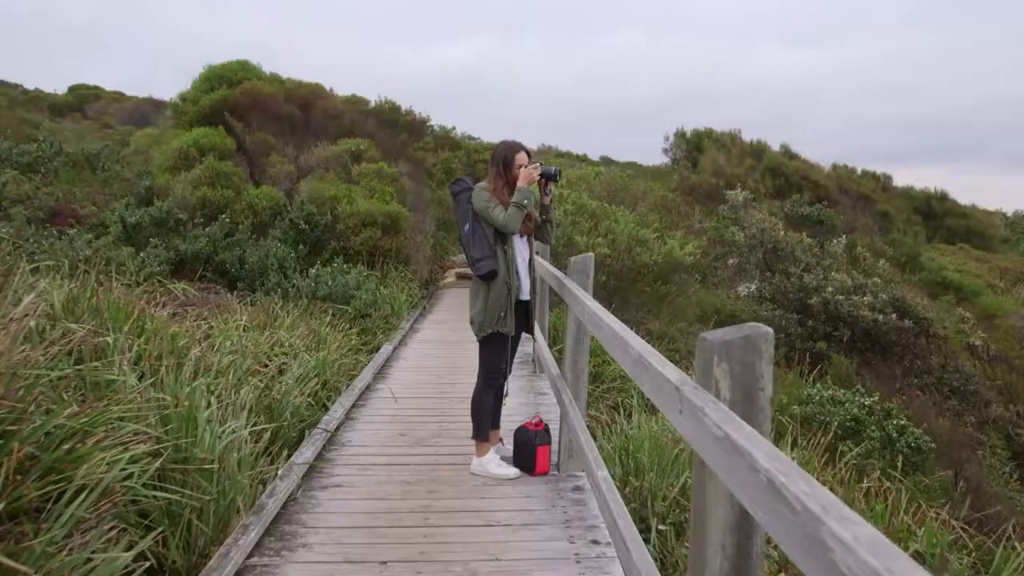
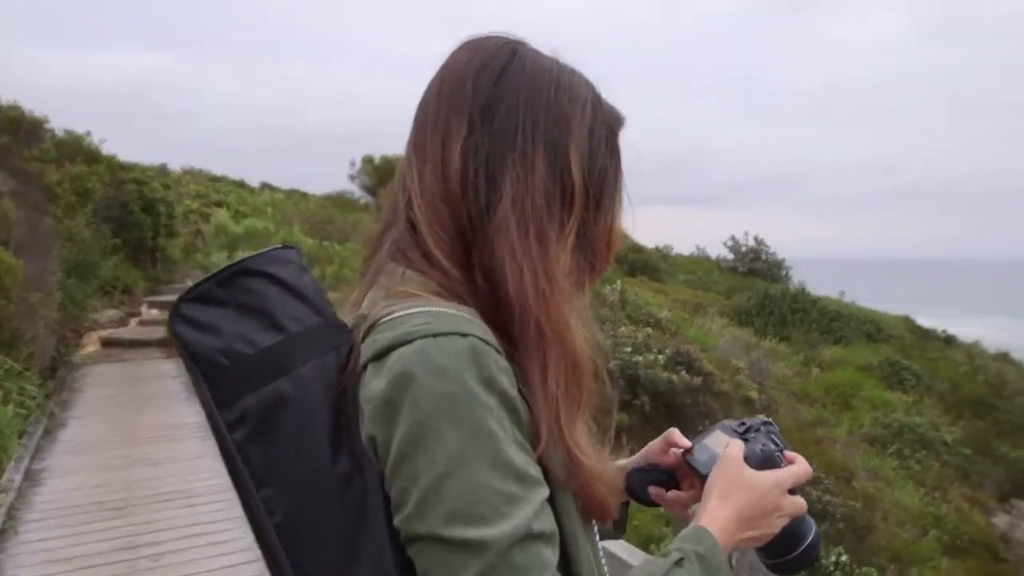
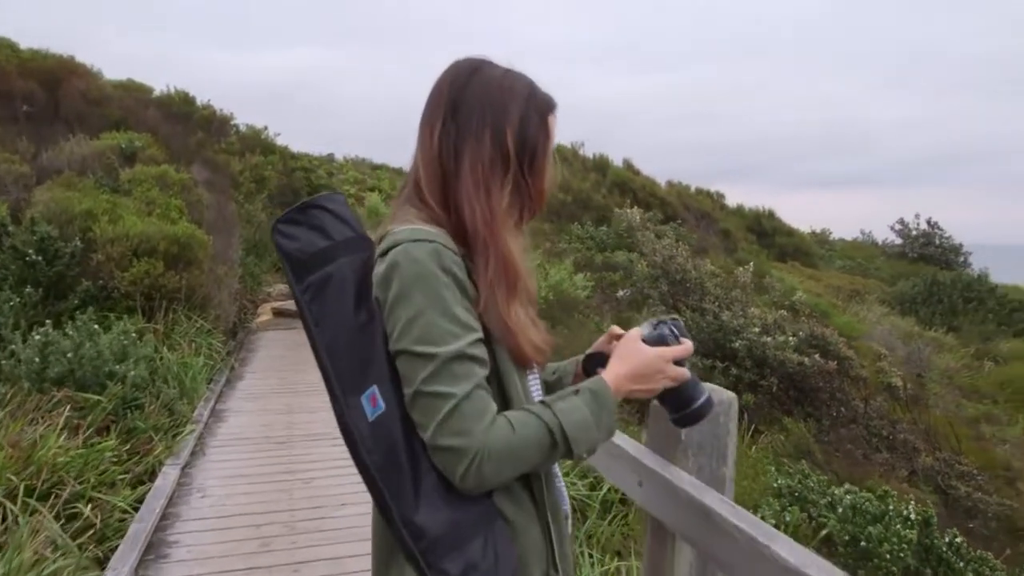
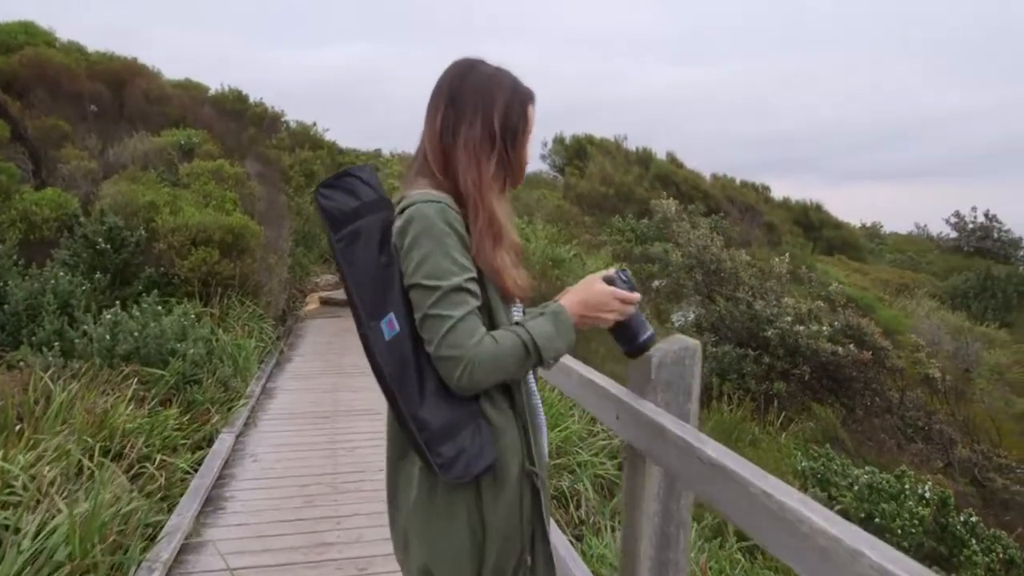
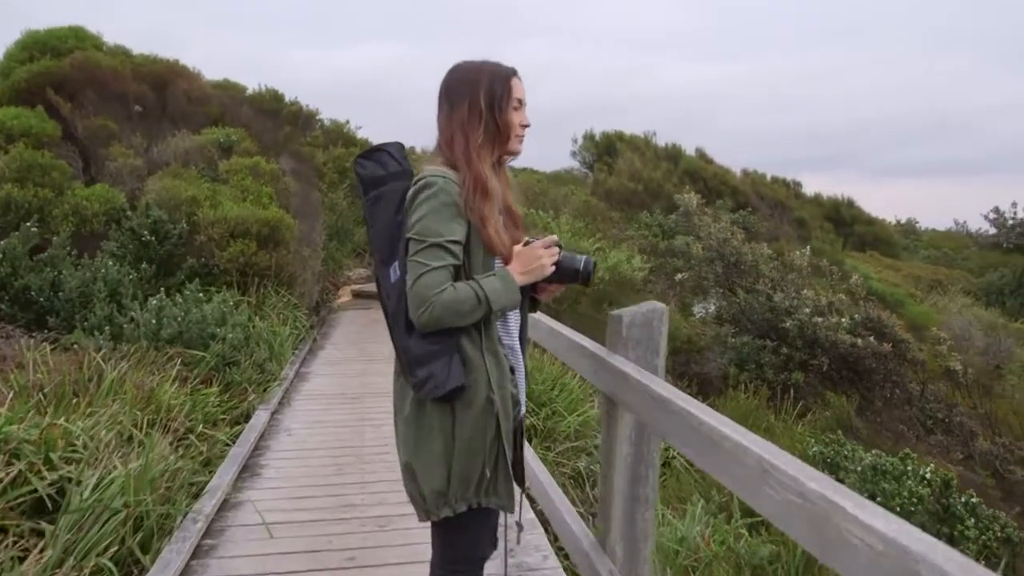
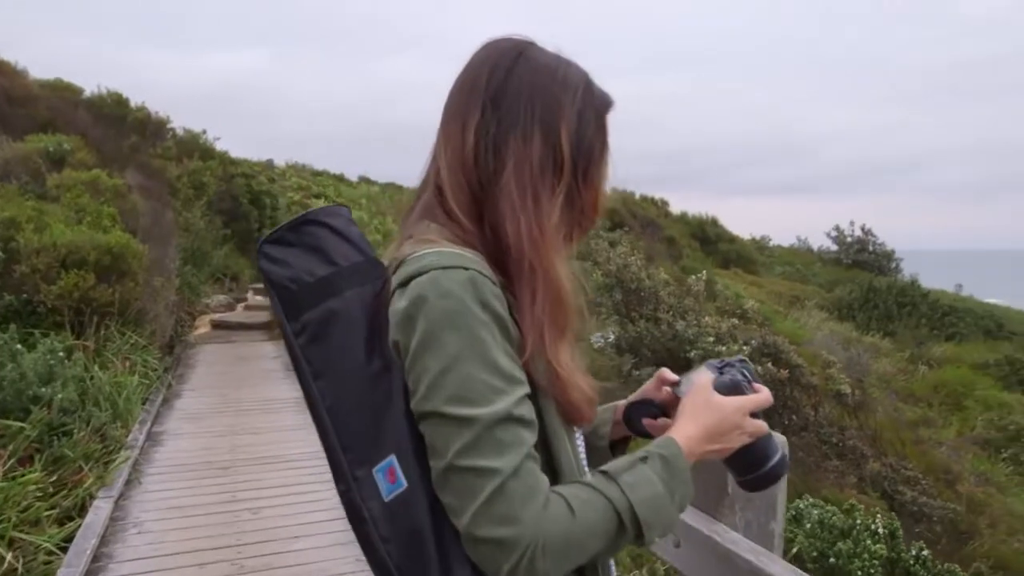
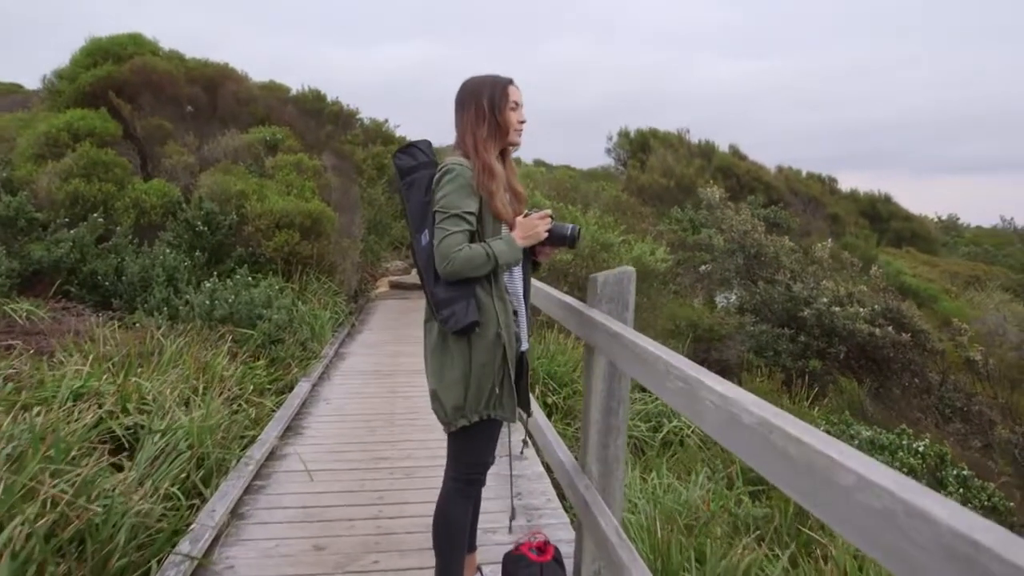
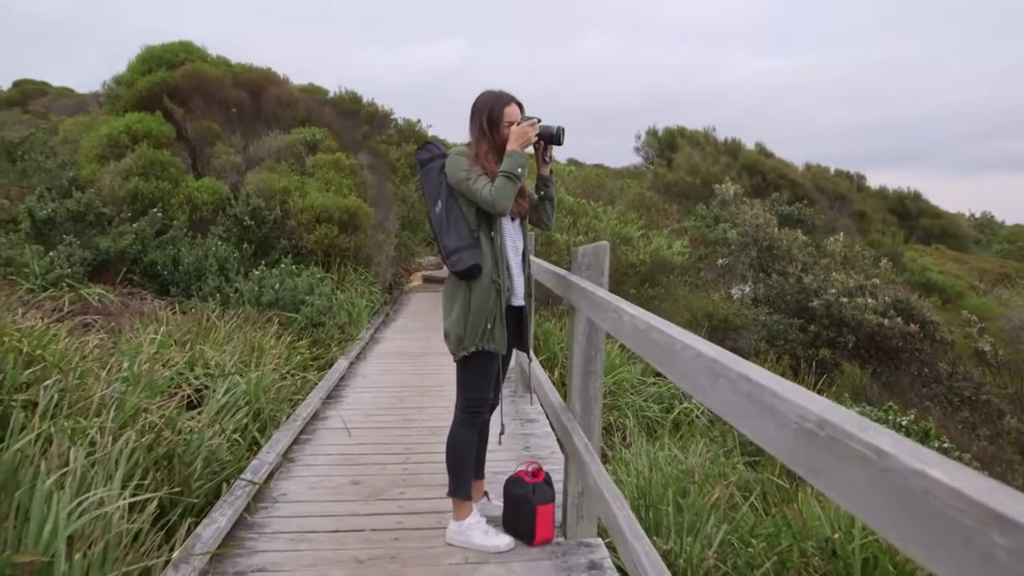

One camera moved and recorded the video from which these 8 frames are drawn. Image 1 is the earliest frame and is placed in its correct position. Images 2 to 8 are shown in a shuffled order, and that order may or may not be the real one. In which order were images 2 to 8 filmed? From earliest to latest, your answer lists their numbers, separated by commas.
8, 7, 5, 4, 3, 6, 2
